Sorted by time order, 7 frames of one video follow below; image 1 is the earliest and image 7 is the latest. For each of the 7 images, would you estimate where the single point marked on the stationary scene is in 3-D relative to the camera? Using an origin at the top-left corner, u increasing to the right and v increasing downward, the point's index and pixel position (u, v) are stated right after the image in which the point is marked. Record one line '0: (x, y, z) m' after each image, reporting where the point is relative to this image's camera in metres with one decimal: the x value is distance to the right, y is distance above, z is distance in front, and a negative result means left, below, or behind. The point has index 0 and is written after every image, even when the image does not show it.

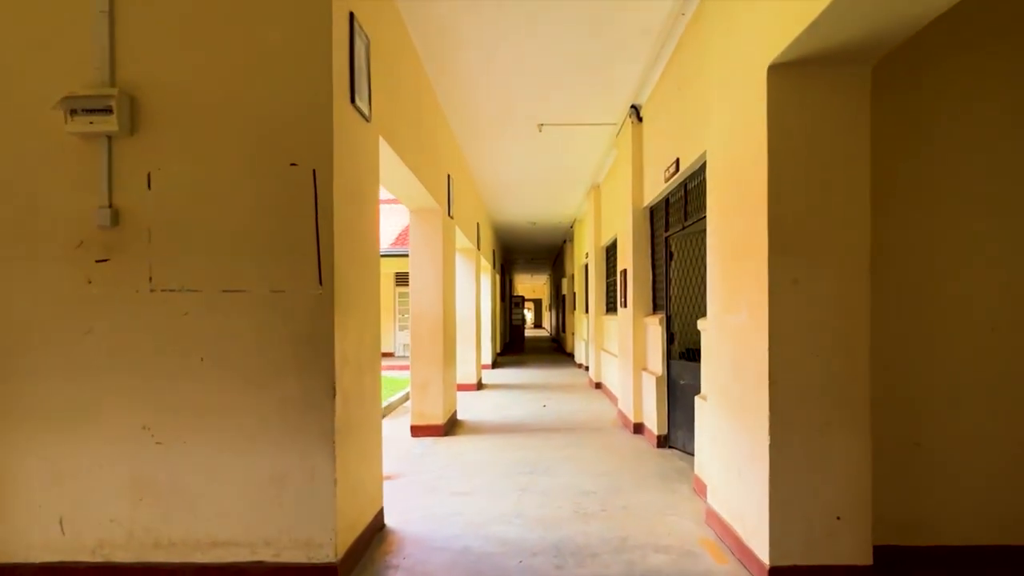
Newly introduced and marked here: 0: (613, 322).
0: (+1.5, -0.5, +7.2) m
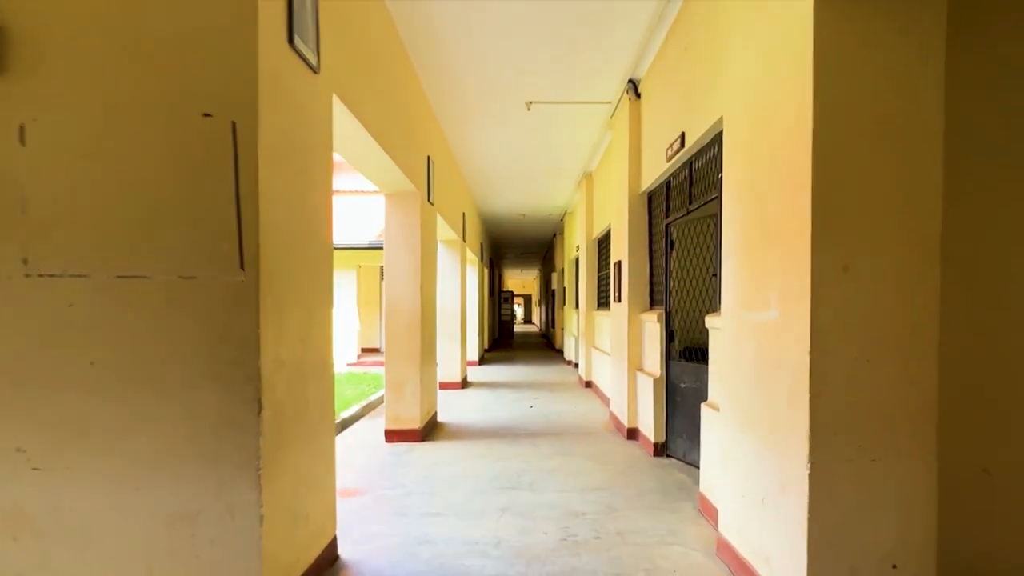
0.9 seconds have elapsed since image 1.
0: (+1.3, -0.4, +6.7) m
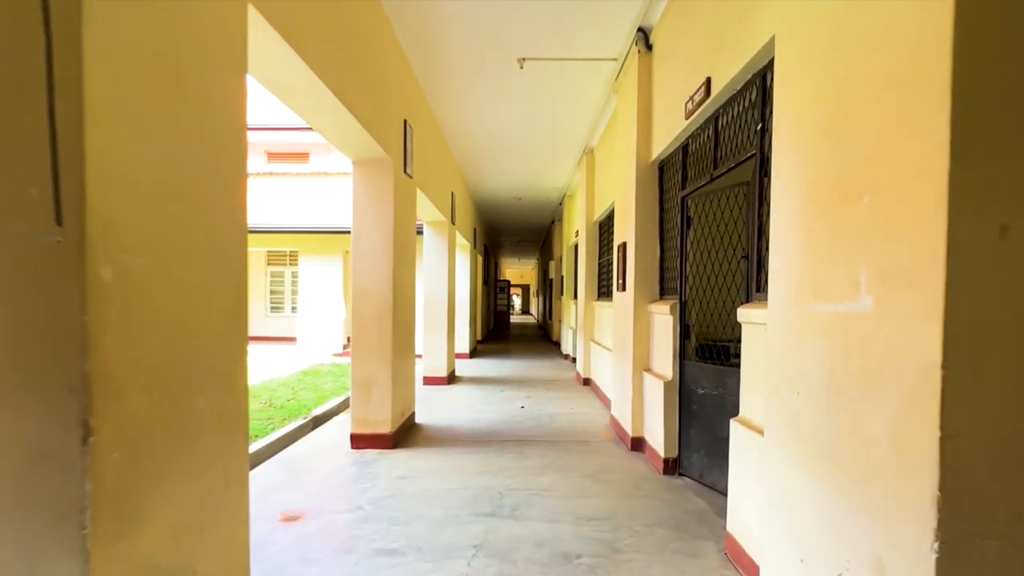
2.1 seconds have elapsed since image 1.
0: (+1.2, -0.3, +6.1) m
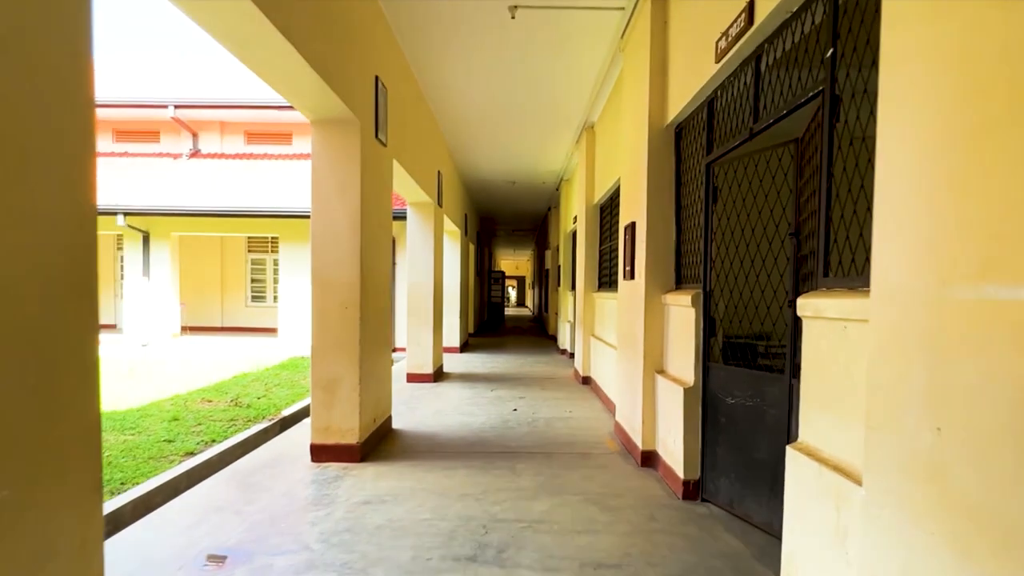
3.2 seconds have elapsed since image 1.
0: (+1.1, -0.2, +5.4) m
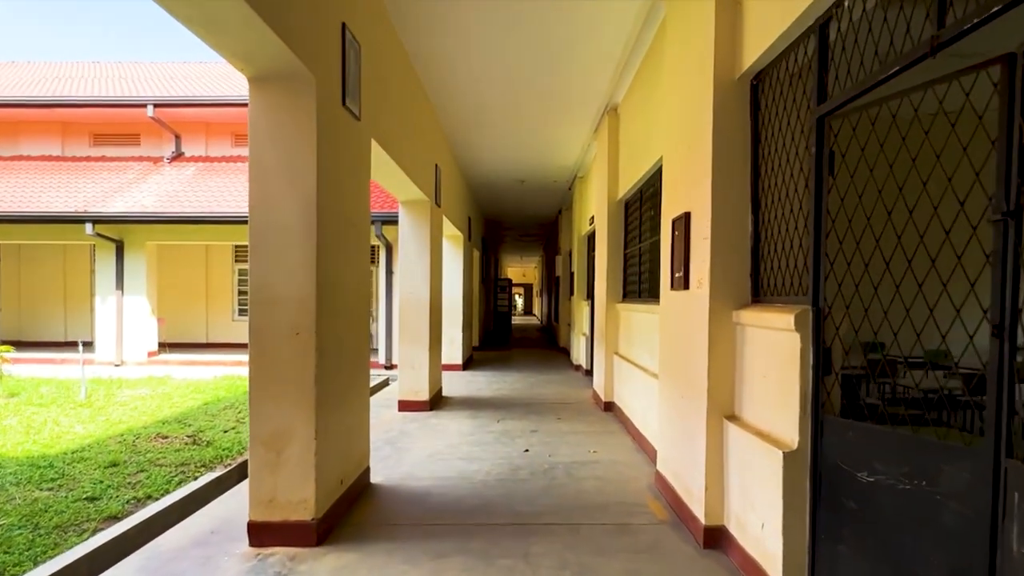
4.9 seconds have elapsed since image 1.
0: (+1.2, -0.3, +4.4) m
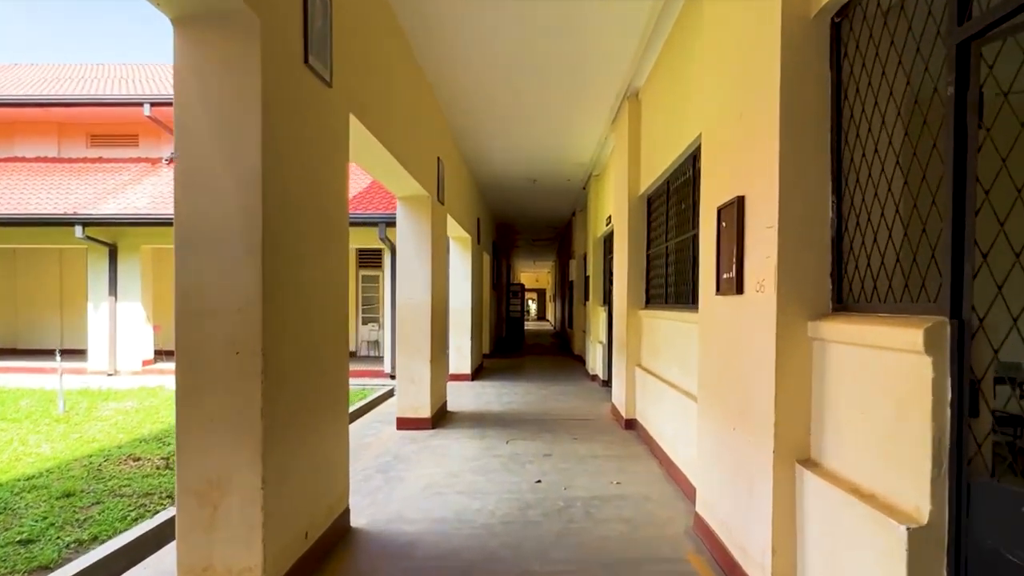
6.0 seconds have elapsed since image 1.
0: (+1.3, -0.3, +3.8) m
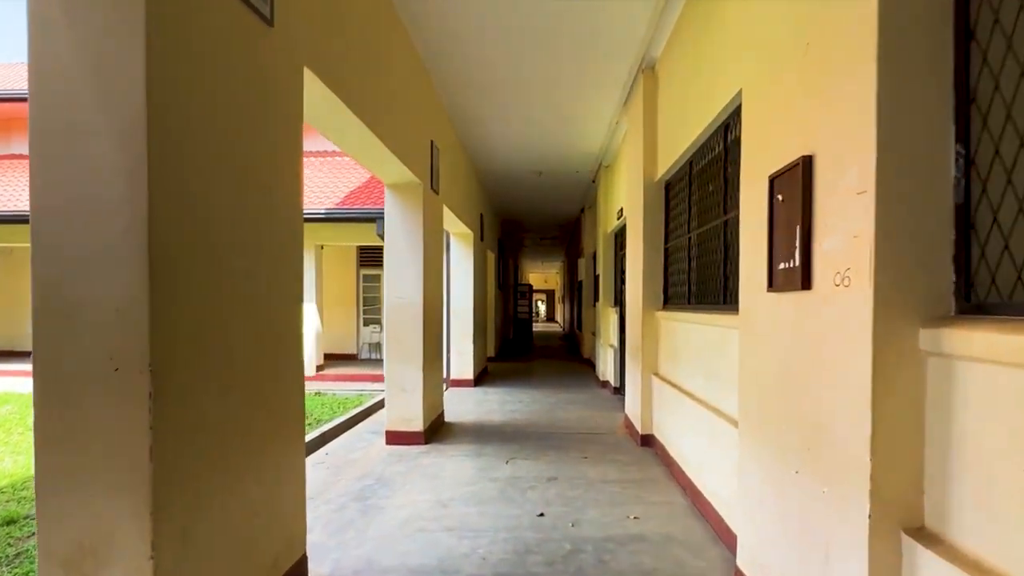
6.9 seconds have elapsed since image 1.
0: (+1.3, -0.3, +3.2) m
